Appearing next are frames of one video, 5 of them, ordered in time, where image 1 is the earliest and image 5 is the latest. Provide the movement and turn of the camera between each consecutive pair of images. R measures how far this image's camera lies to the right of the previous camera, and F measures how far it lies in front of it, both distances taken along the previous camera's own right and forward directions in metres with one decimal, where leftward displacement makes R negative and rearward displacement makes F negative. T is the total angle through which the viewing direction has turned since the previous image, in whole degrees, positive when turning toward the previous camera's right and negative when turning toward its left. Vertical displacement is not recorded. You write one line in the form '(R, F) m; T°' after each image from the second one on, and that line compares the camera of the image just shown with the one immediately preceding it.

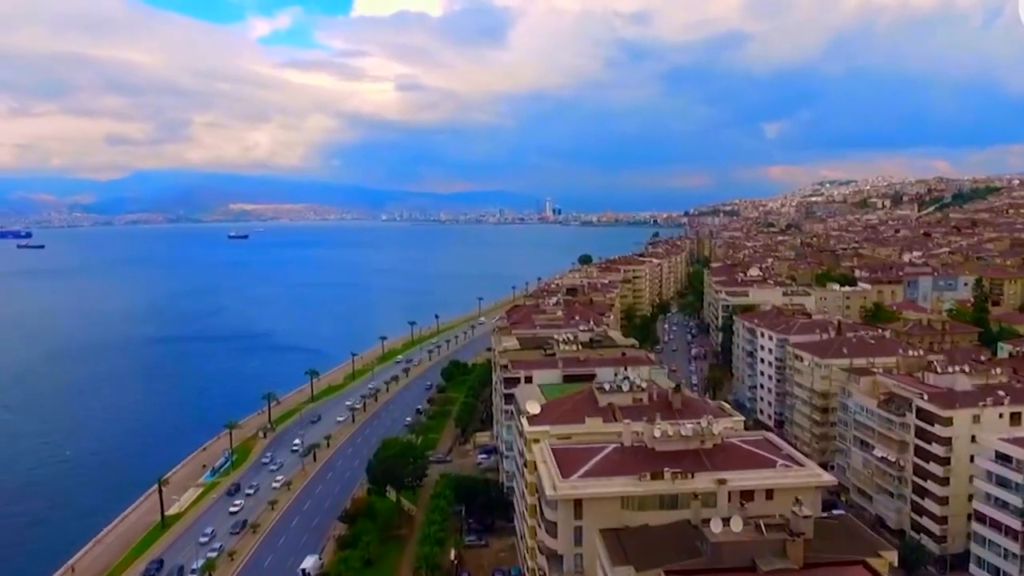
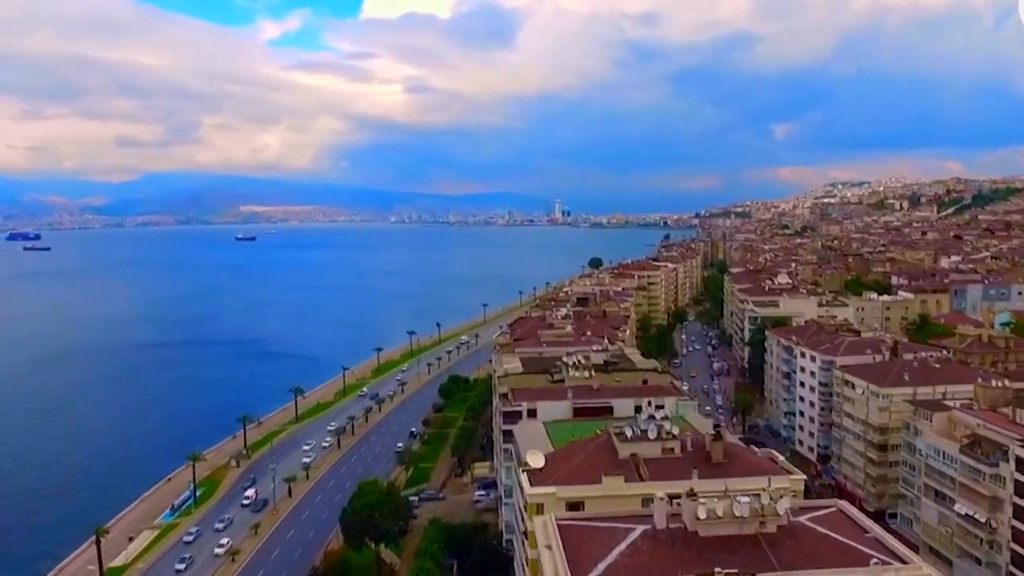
(+0.3, +6.1) m; -1°
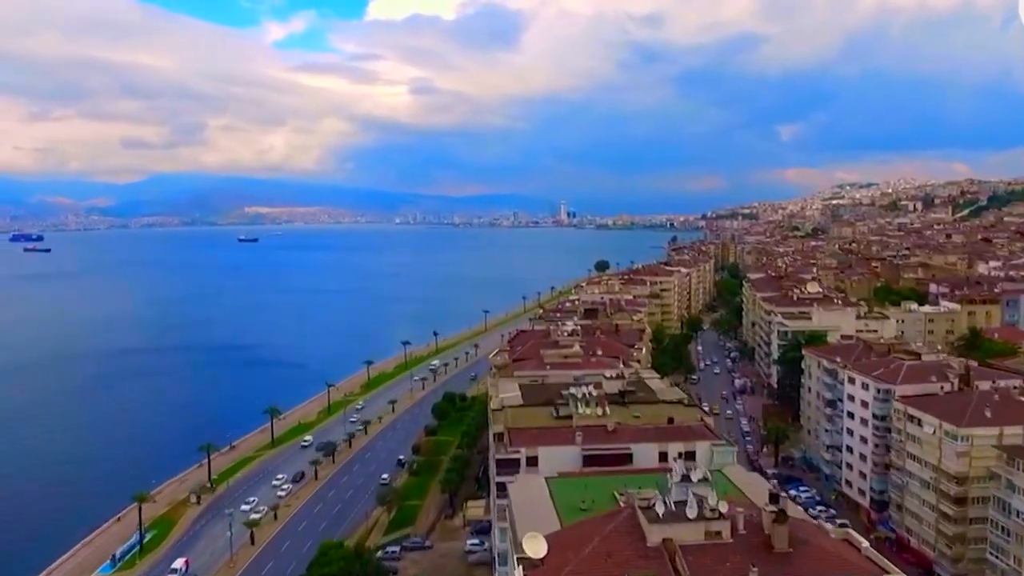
(+0.3, +6.0) m; 0°
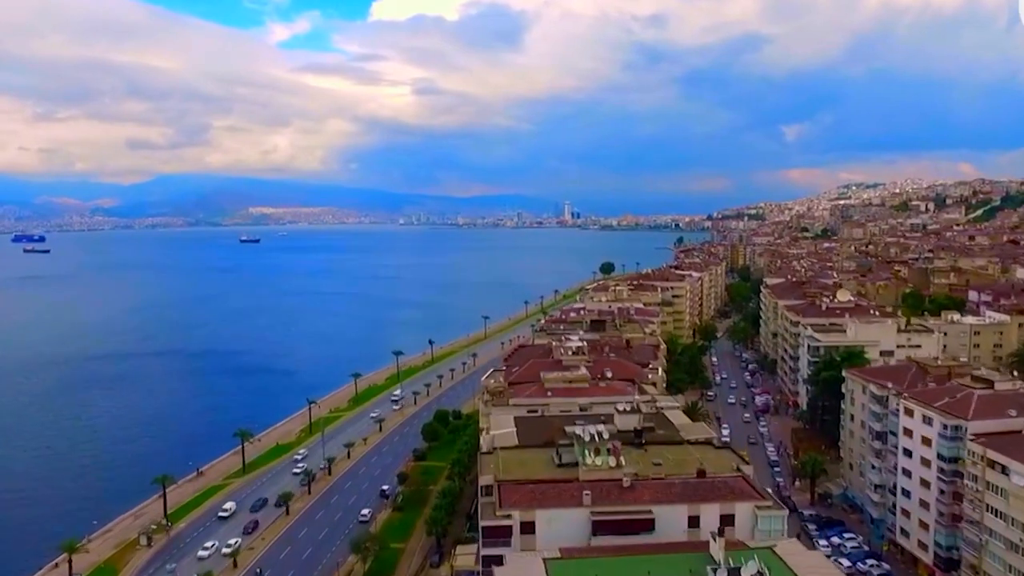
(+0.3, +5.4) m; 0°
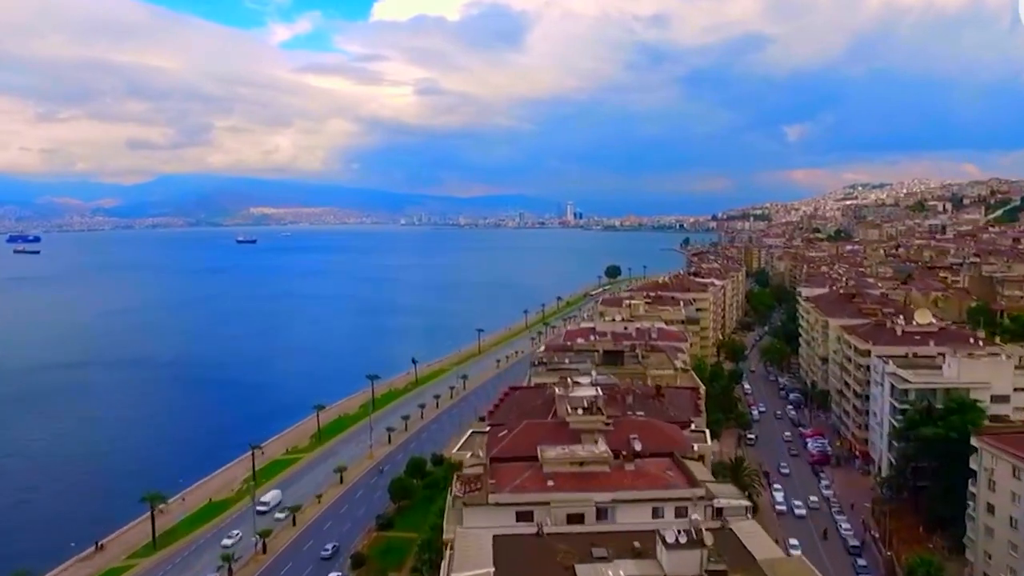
(+0.5, +10.9) m; 0°
